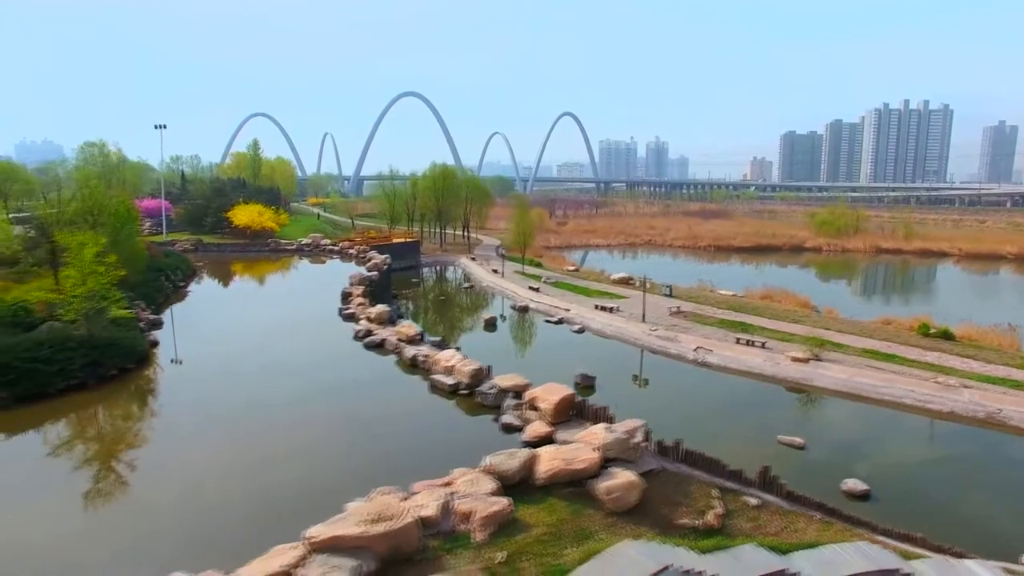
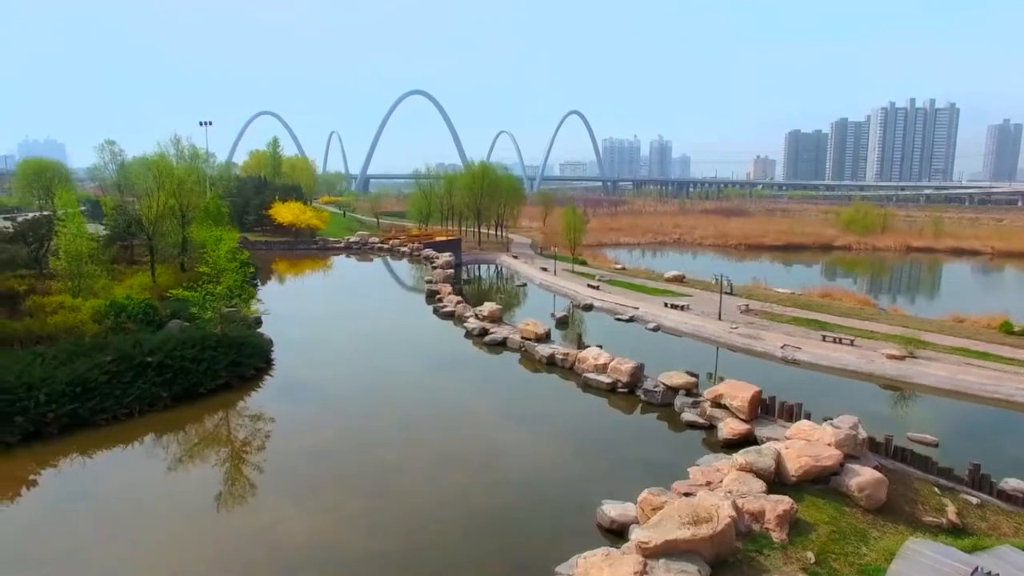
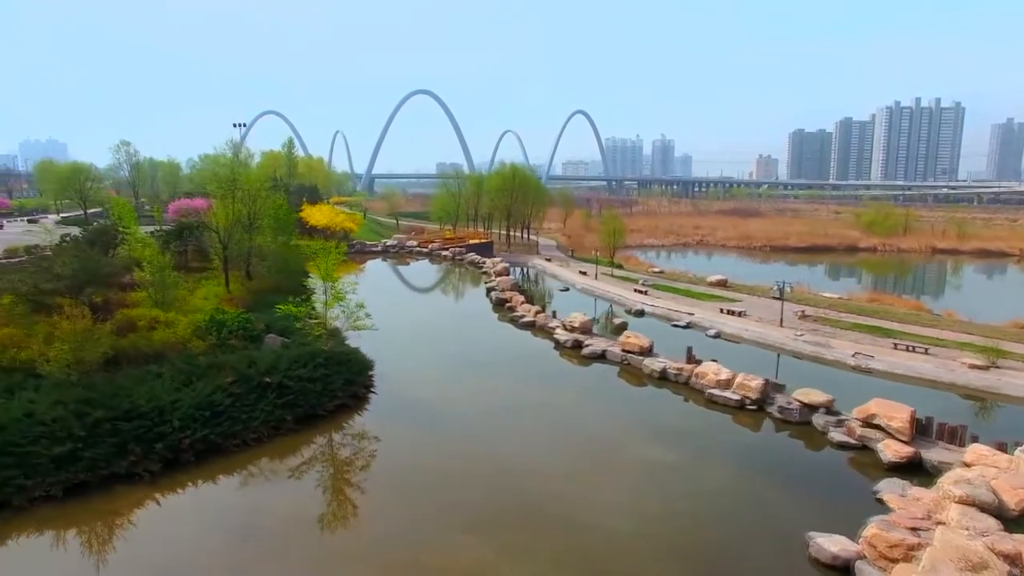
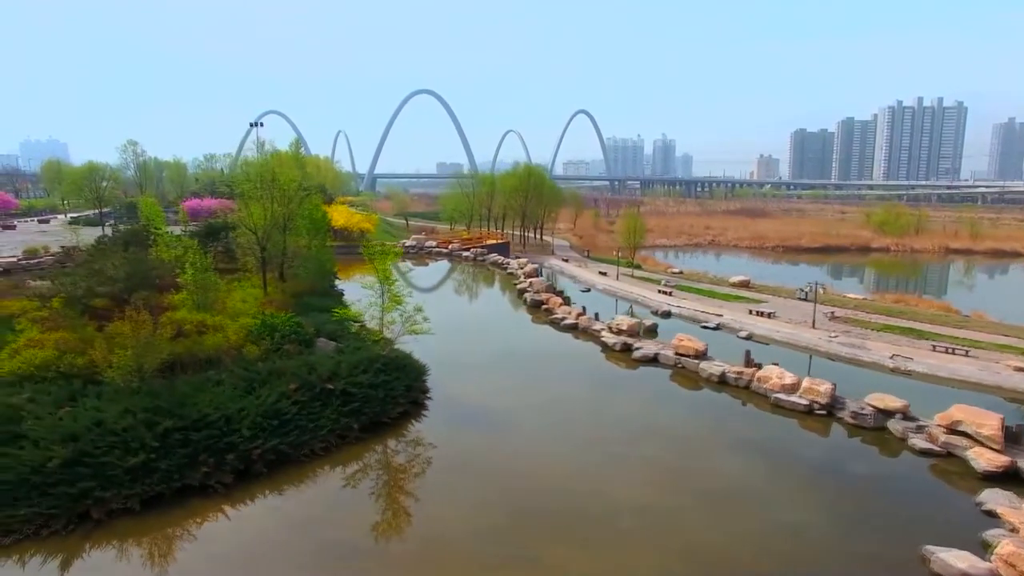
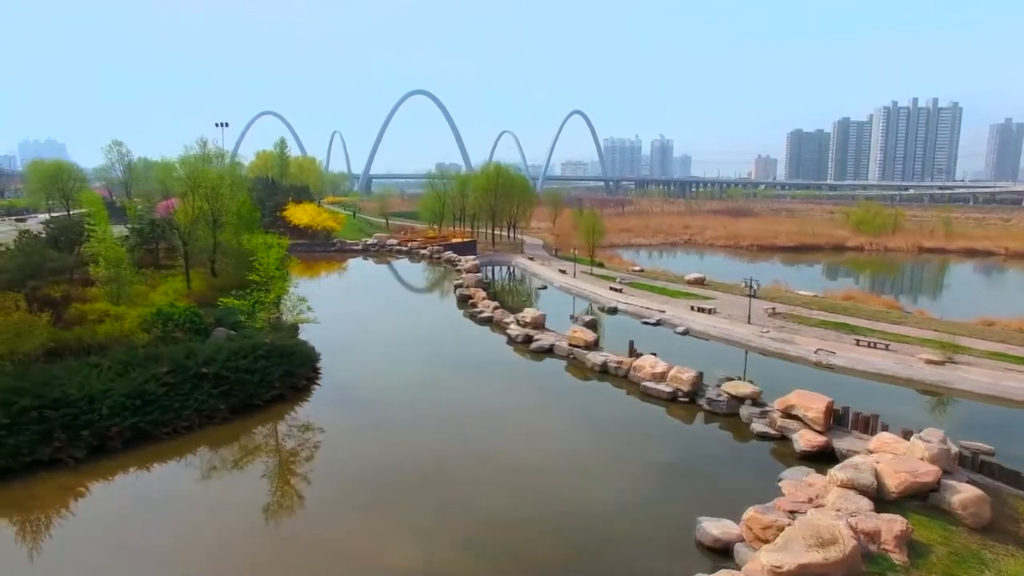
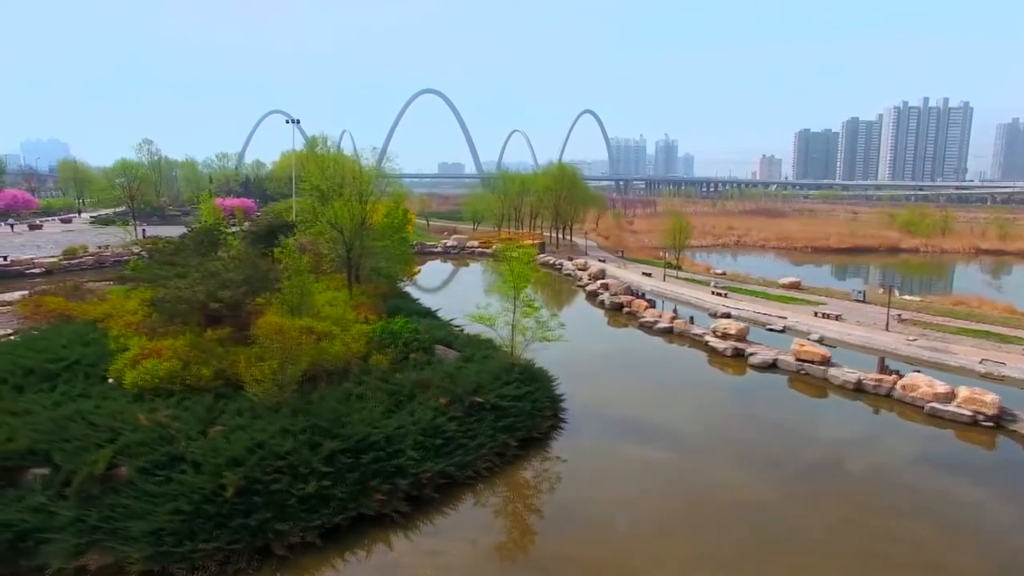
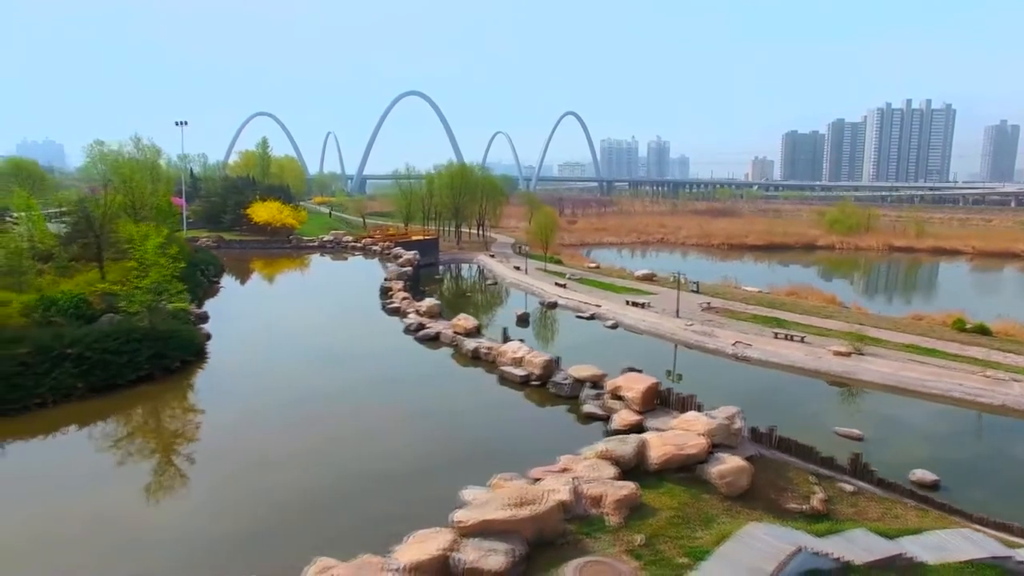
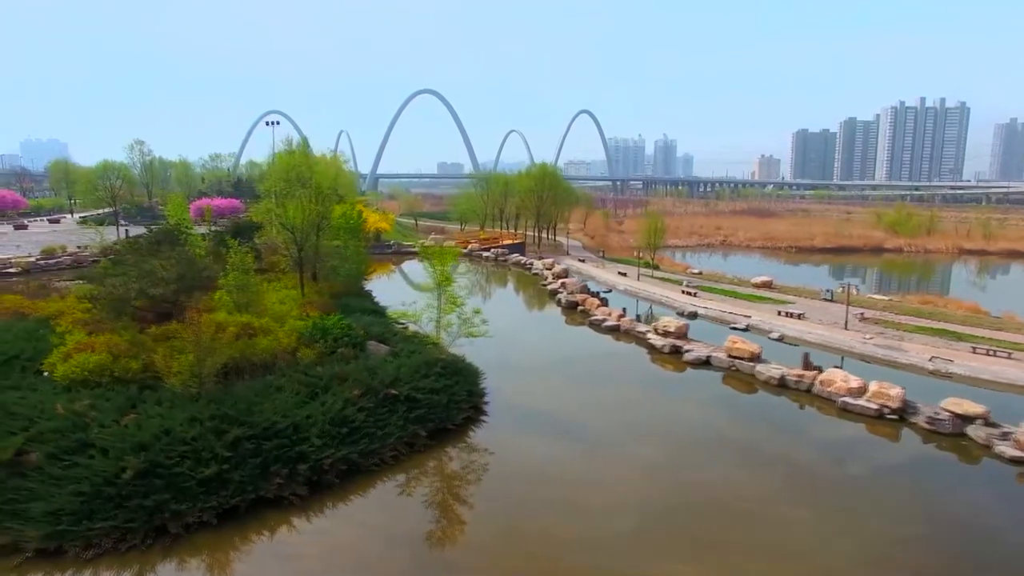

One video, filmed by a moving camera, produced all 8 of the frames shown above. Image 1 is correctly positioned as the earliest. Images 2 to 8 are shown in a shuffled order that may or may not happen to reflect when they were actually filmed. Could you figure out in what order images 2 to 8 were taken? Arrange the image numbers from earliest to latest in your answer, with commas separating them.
7, 2, 5, 3, 4, 8, 6
